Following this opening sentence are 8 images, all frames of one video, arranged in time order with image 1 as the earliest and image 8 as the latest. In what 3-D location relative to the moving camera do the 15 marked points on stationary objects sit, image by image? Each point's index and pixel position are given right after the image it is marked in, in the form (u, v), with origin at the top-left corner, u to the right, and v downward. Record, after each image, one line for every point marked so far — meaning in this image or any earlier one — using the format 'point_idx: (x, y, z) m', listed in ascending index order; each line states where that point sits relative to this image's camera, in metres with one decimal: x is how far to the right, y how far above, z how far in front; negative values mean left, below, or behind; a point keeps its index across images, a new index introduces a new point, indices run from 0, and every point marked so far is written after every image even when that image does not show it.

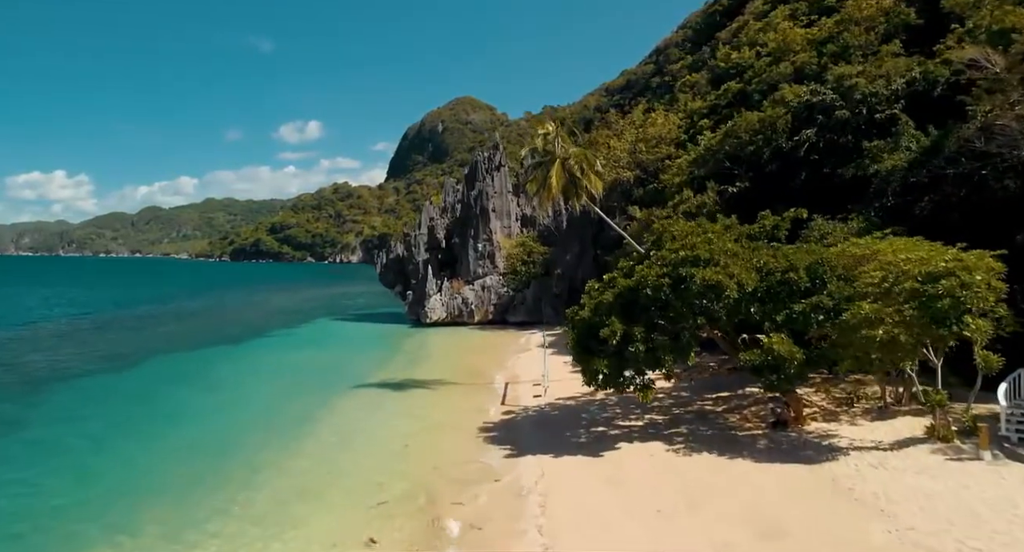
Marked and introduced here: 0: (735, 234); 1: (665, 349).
0: (+5.4, +1.0, +13.6) m
1: (+3.2, -1.5, +11.9) m
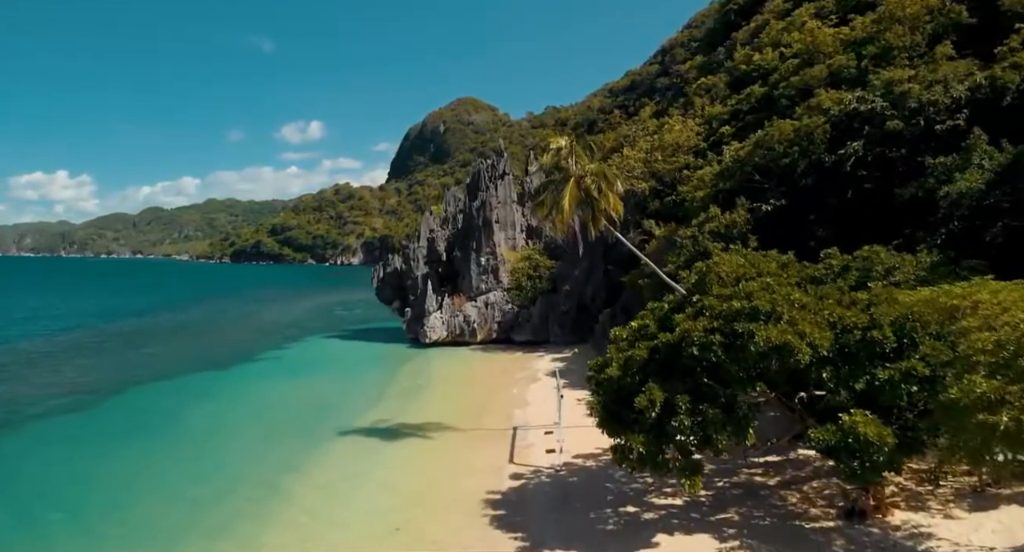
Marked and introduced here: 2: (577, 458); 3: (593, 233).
0: (+5.6, 0.0, +11.2) m
1: (+3.5, -2.5, +9.6) m
2: (+1.7, -4.8, +14.9) m
3: (+2.5, +1.3, +17.4) m
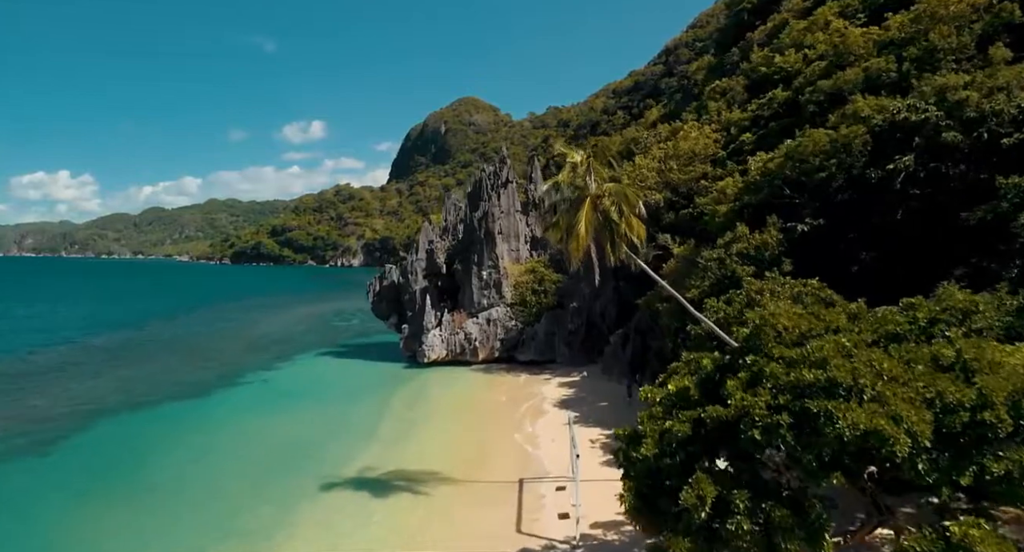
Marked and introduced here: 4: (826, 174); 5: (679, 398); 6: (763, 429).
0: (+5.8, -0.9, +9.1) m
1: (+3.6, -3.4, +7.5) m
2: (+1.9, -5.7, +12.8) m
3: (+2.7, +0.4, +15.4) m
4: (+10.6, +3.4, +19.1) m
5: (+2.9, -2.1, +9.7) m
6: (+3.5, -2.1, +8.0) m
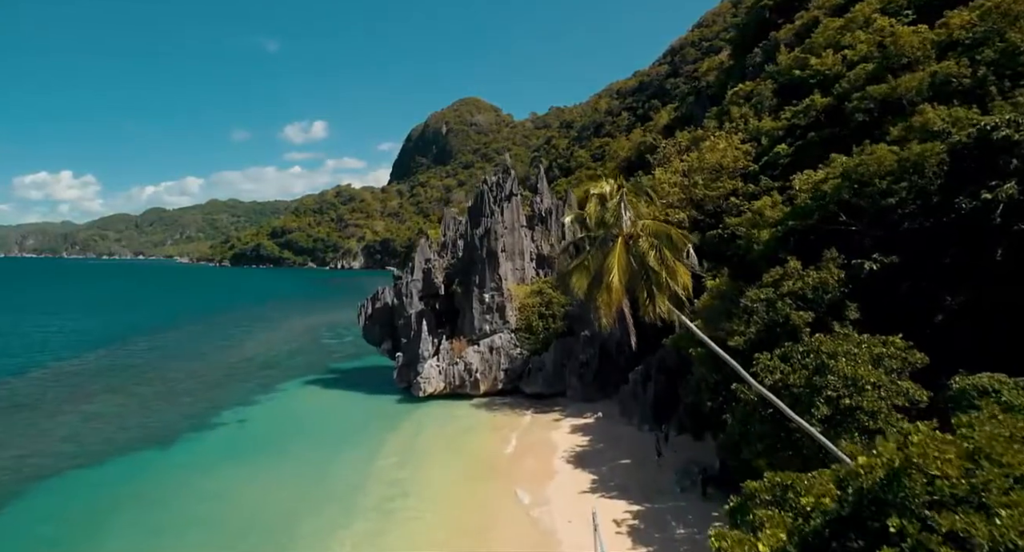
0: (+6.0, -2.2, +6.0) m
1: (+3.8, -4.7, +4.4) m
2: (+2.1, -7.0, +9.7) m
3: (+2.9, -0.9, +12.3) m
4: (+10.8, +2.1, +16.0) m
5: (+3.1, -3.4, +6.6) m
6: (+3.7, -3.4, +4.9) m
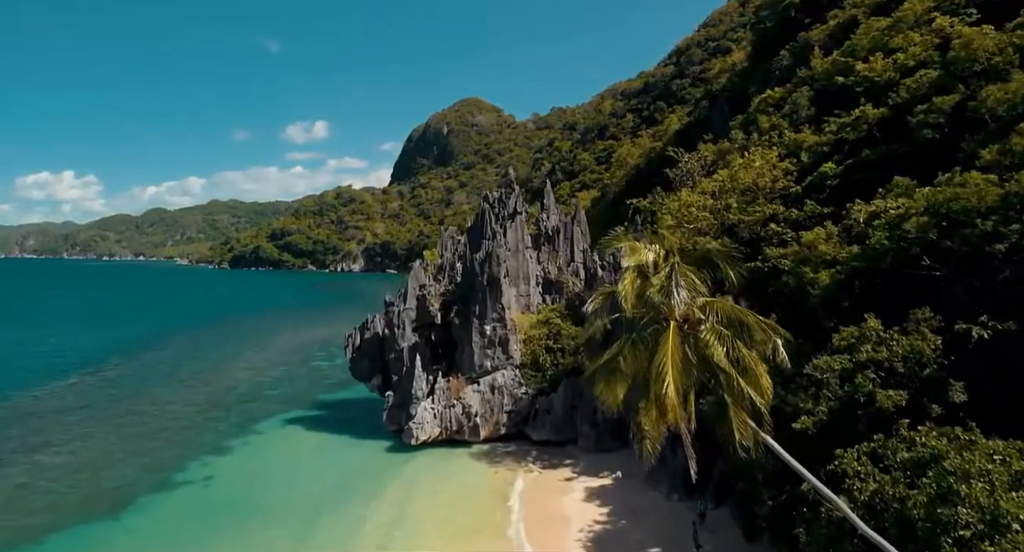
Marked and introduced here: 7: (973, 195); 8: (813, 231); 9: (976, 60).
0: (+6.1, -3.7, +2.7) m
1: (+4.0, -6.2, +1.1) m
2: (+2.3, -8.4, +6.4) m
3: (+3.1, -2.3, +9.0) m
4: (+11.0, +0.7, +12.7) m
5: (+3.2, -4.8, +3.3) m
6: (+3.9, -4.9, +1.6) m
7: (+11.0, +2.0, +13.9) m
8: (+10.0, +1.5, +18.8) m
9: (+15.7, +7.3, +18.9) m
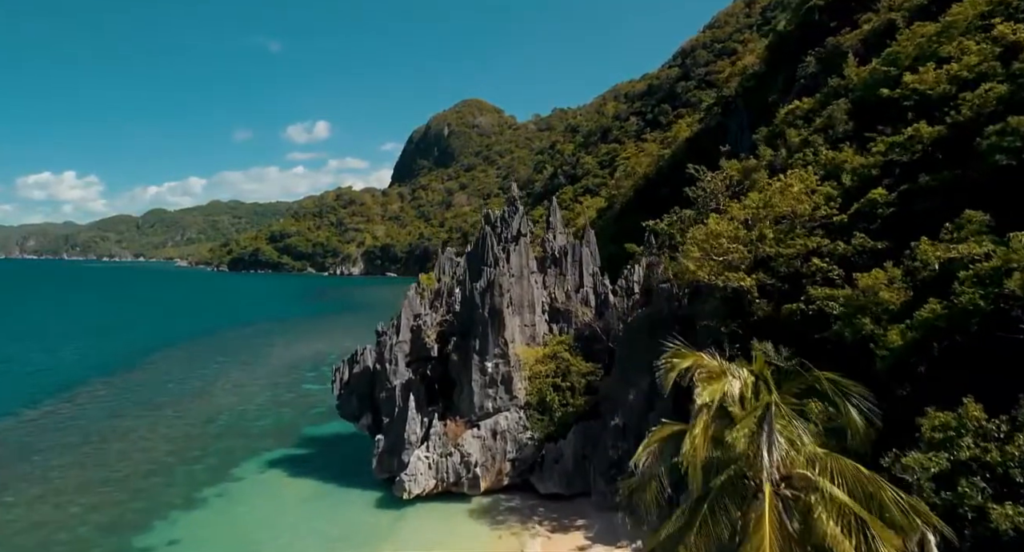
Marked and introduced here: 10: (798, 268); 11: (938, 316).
0: (+6.3, -5.0, +0.1) m
1: (+4.1, -7.5, -1.5) m
2: (+2.4, -9.8, +3.8) m
3: (+3.3, -3.7, +6.3) m
4: (+11.2, -0.7, +10.0) m
5: (+3.4, -6.2, +0.7) m
6: (+4.0, -6.2, -1.1) m
7: (+11.2, +0.6, +11.2) m
8: (+10.2, +0.1, +16.1) m
9: (+15.9, +5.9, +16.3) m
10: (+9.5, +0.2, +18.5) m
11: (+9.7, -0.9, +12.9) m
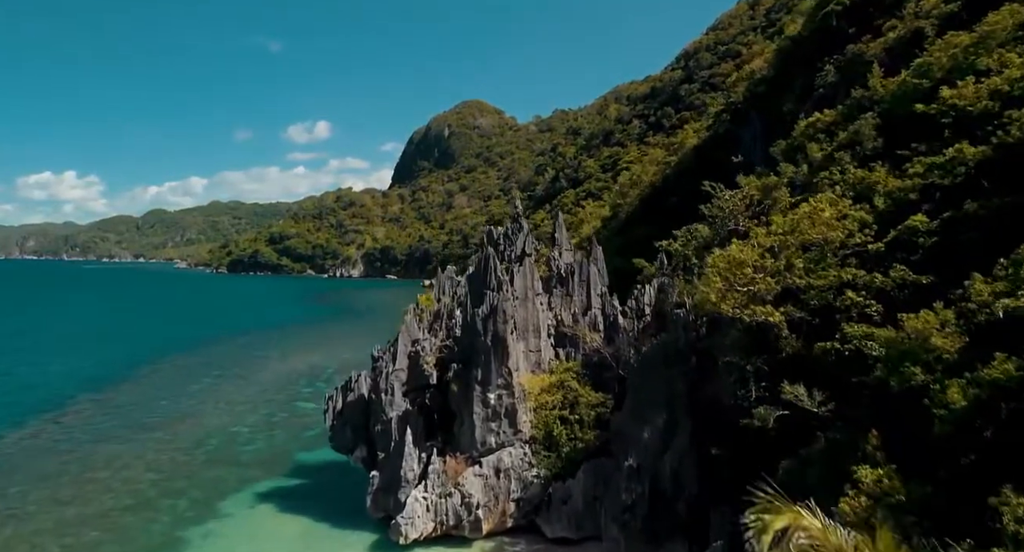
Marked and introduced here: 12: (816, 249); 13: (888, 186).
0: (+6.5, -6.1, -1.5) m
1: (+4.3, -8.6, -3.1) m
2: (+2.6, -10.9, +2.1) m
3: (+3.4, -4.7, +4.7) m
4: (+11.3, -1.8, +8.4) m
5: (+3.5, -7.2, -1.0) m
6: (+4.2, -7.3, -2.7) m
7: (+11.4, -0.5, +9.6) m
8: (+10.3, -0.9, +14.5) m
9: (+16.1, +4.8, +14.7) m
10: (+9.7, -0.9, +16.9) m
11: (+9.9, -2.0, +11.3) m
12: (+9.9, +0.9, +18.5) m
13: (+12.8, +3.2, +19.4) m
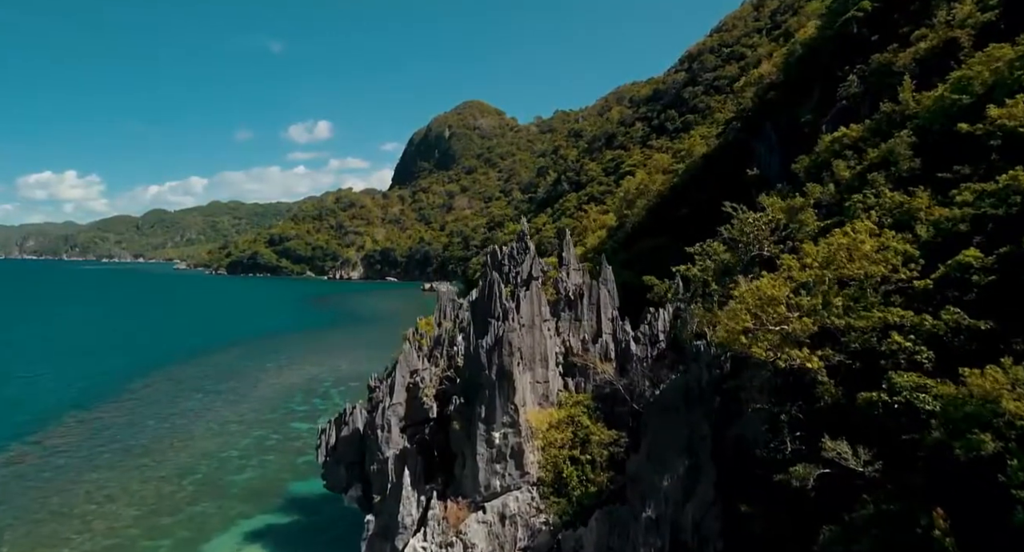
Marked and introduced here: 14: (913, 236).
0: (+6.7, -7.2, -3.2) m
1: (+4.5, -9.7, -4.8) m
2: (+2.8, -12.0, +0.5) m
3: (+3.7, -5.9, +3.0) m
4: (+11.6, -2.9, +6.7) m
5: (+3.8, -8.4, -2.6) m
6: (+4.4, -8.4, -4.4) m
7: (+11.6, -1.6, +7.9) m
8: (+10.6, -2.1, +12.8) m
9: (+16.3, +3.6, +13.0) m
10: (+9.9, -2.0, +15.3) m
11: (+10.2, -3.1, +9.6) m
12: (+10.2, -0.2, +16.8) m
13: (+13.1, +2.0, +17.7) m
14: (+12.6, +1.3, +17.8) m
